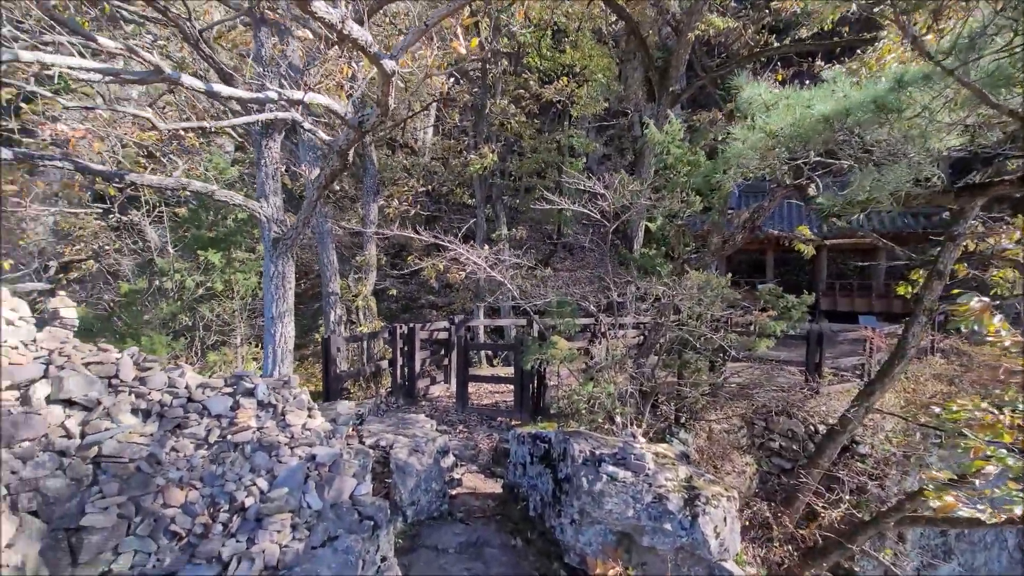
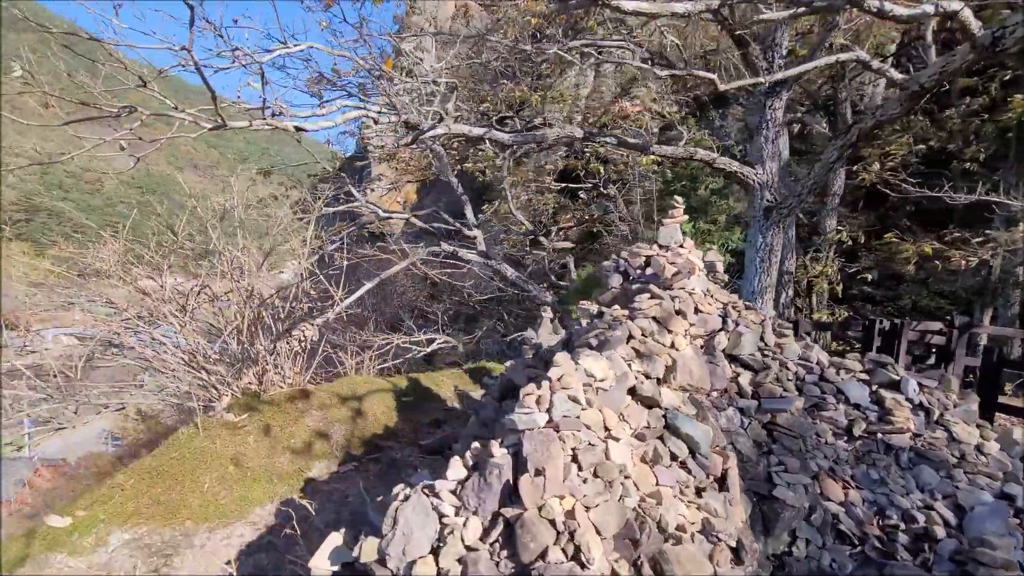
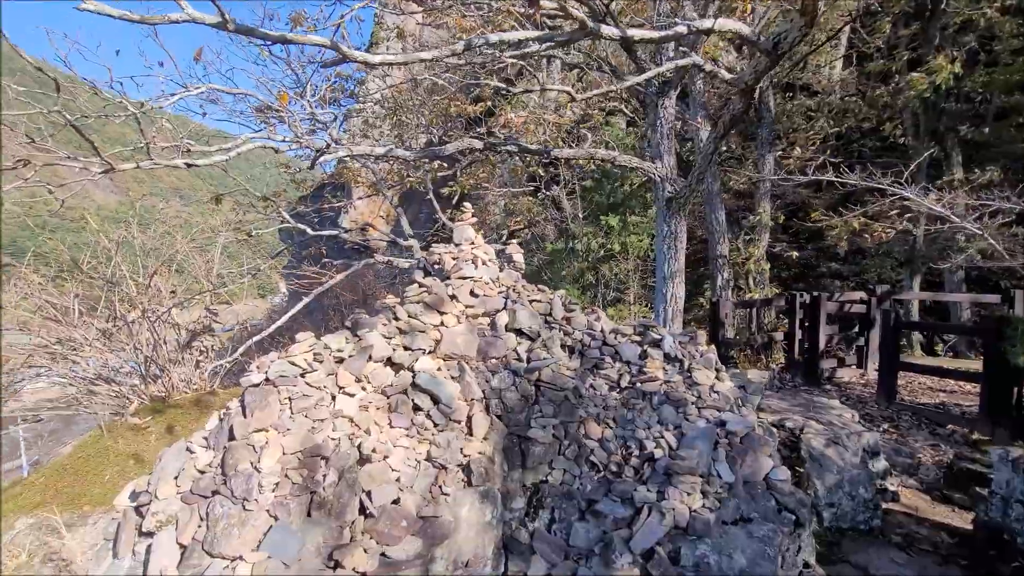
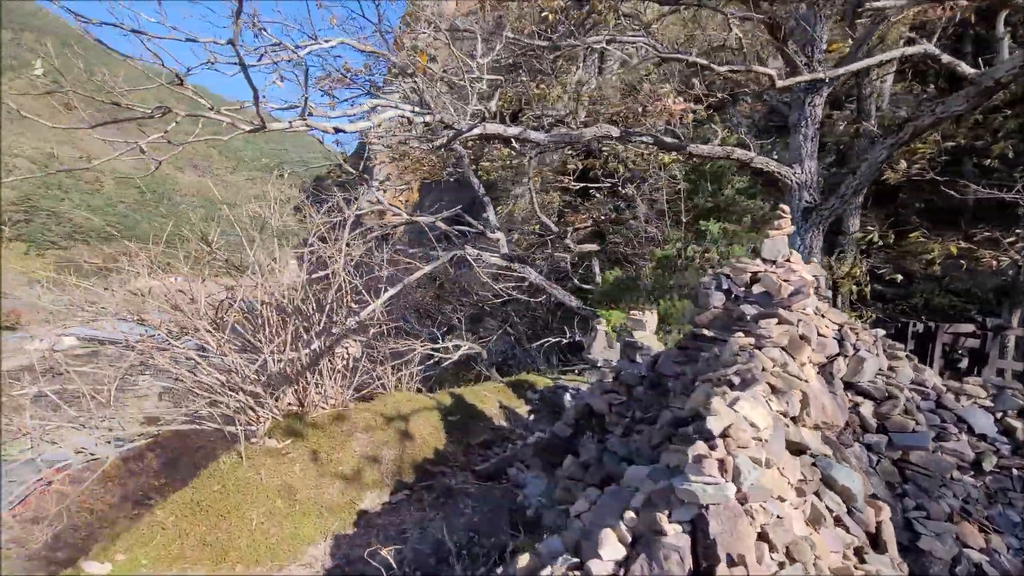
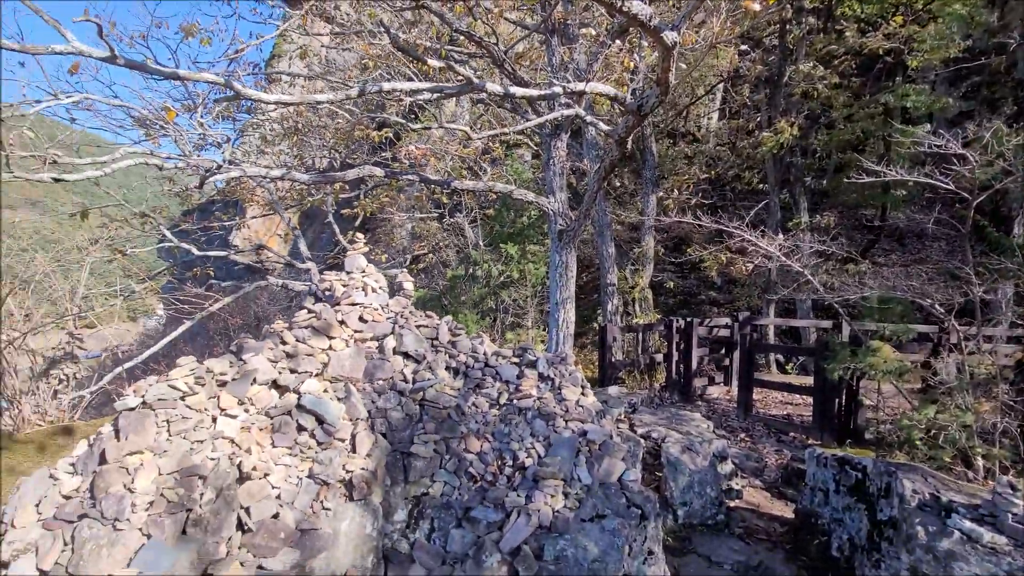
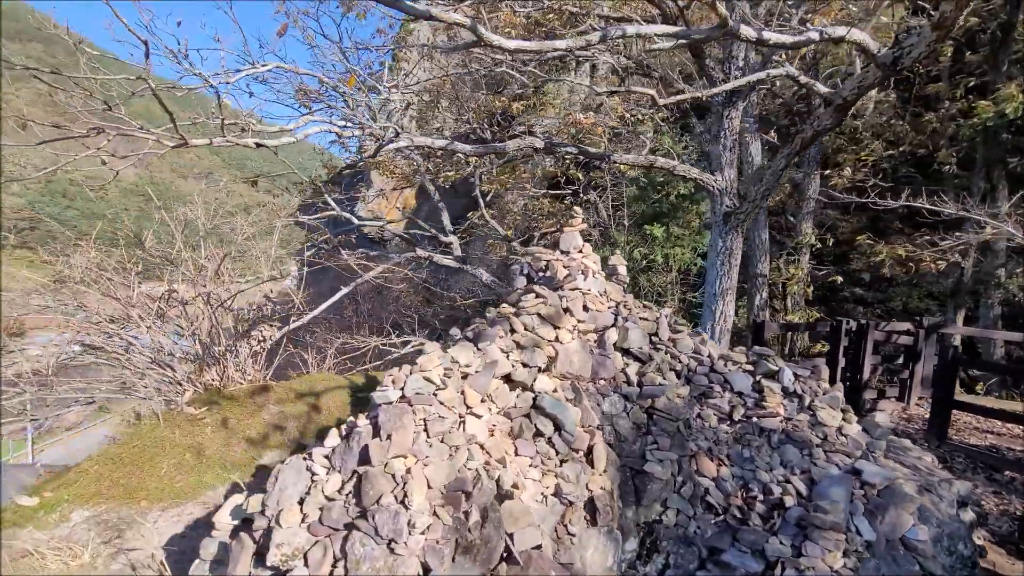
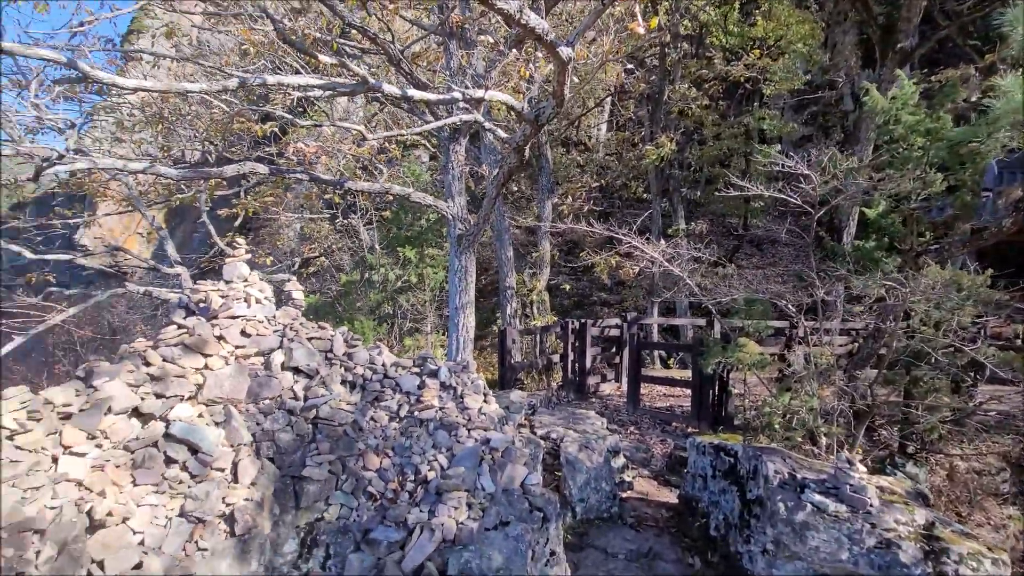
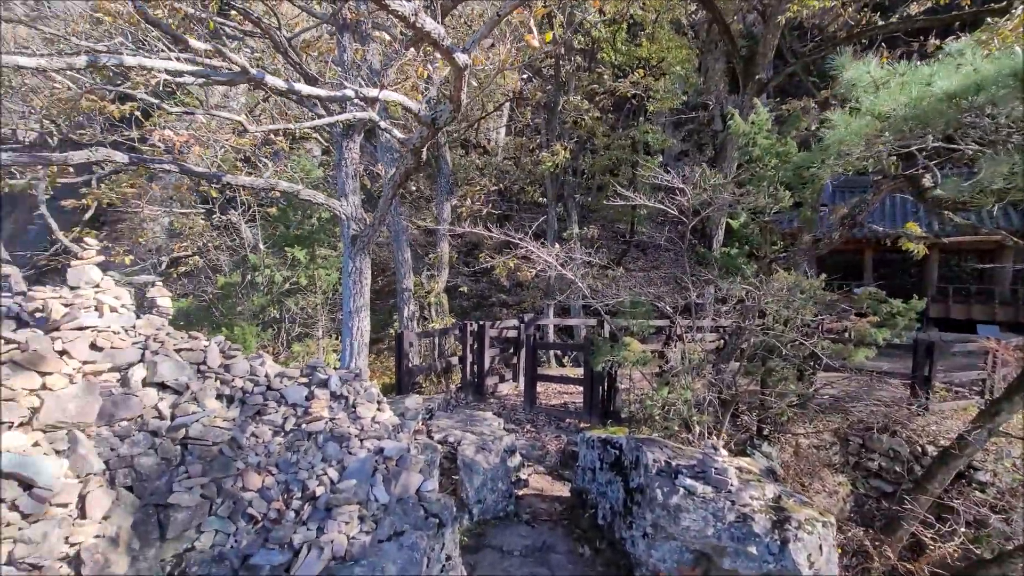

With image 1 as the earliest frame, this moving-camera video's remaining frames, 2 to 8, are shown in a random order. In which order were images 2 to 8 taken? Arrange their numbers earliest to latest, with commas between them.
8, 7, 5, 3, 6, 2, 4
